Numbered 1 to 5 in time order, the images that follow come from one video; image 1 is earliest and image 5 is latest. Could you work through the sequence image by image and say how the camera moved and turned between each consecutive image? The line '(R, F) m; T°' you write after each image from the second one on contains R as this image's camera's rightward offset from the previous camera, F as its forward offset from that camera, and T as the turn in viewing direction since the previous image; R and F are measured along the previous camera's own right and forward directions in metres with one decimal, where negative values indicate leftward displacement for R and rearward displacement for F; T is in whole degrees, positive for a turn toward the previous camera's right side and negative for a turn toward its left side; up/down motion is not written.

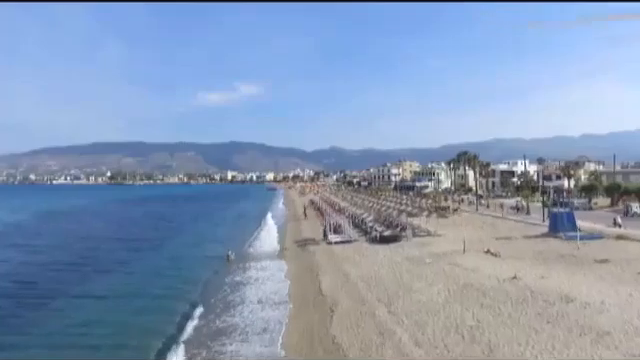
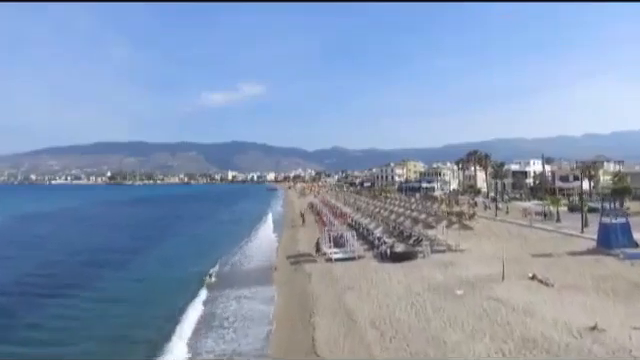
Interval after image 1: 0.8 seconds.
(+0.1, +4.7) m; 0°
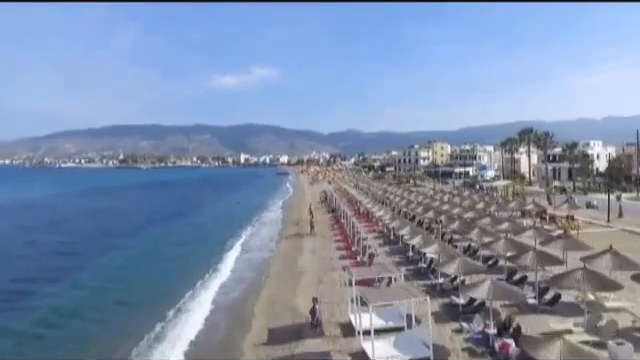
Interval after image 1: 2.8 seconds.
(-0.1, +13.1) m; -1°
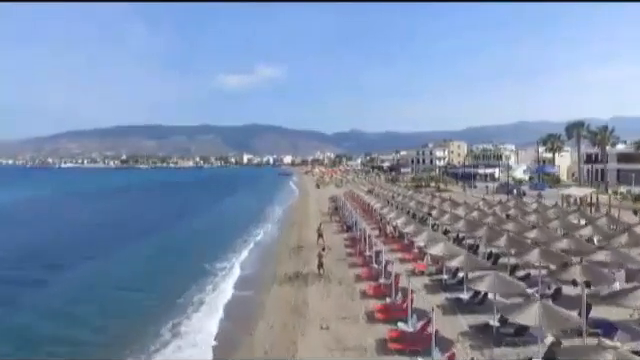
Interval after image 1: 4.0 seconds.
(-0.3, +9.4) m; 0°
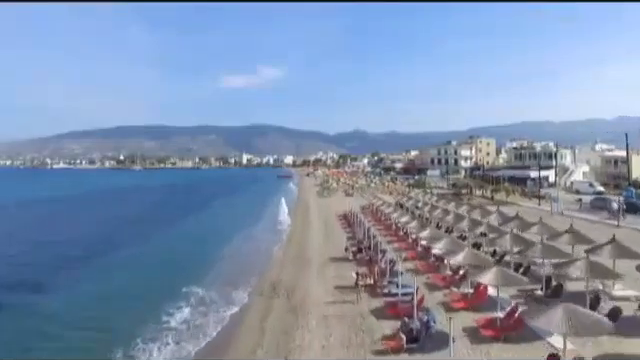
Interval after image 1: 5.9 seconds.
(-0.3, +16.3) m; 0°
